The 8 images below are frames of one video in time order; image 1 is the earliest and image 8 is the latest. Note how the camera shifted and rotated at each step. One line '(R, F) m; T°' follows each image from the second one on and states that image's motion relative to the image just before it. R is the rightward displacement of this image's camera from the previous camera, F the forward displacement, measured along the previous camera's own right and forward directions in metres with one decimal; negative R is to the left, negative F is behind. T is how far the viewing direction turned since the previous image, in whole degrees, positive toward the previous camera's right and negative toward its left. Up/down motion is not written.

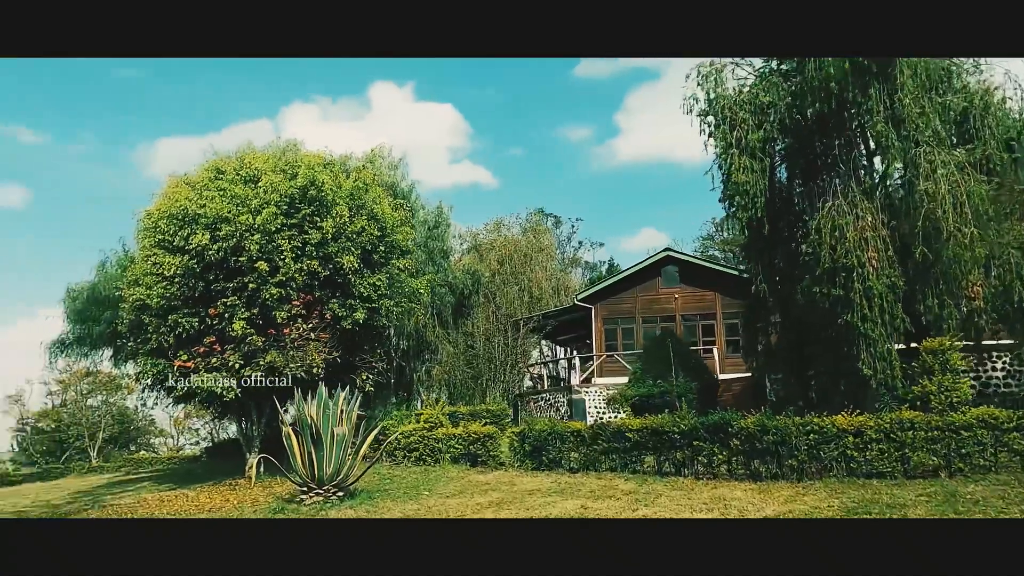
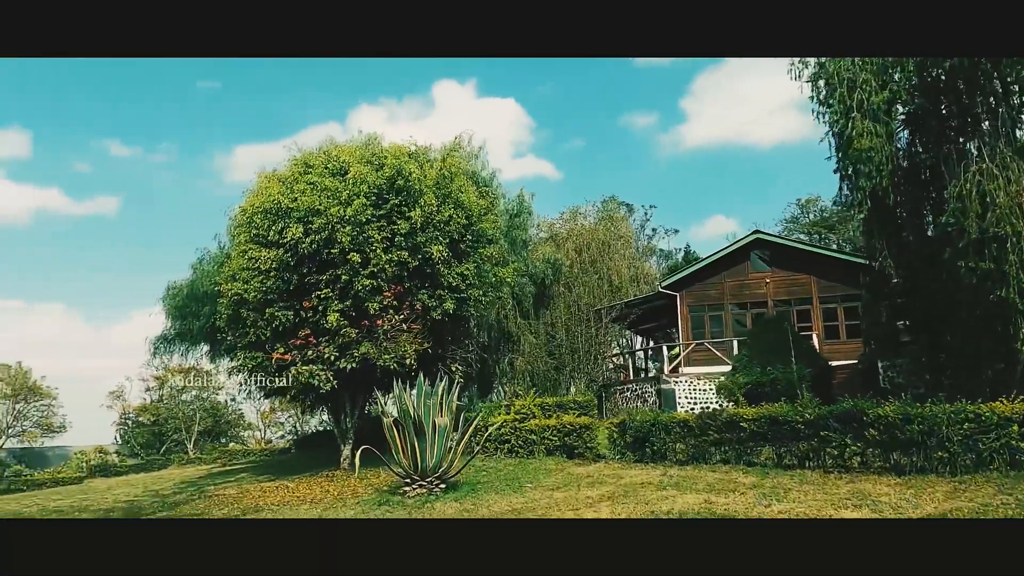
(-0.3, +0.2) m; -6°
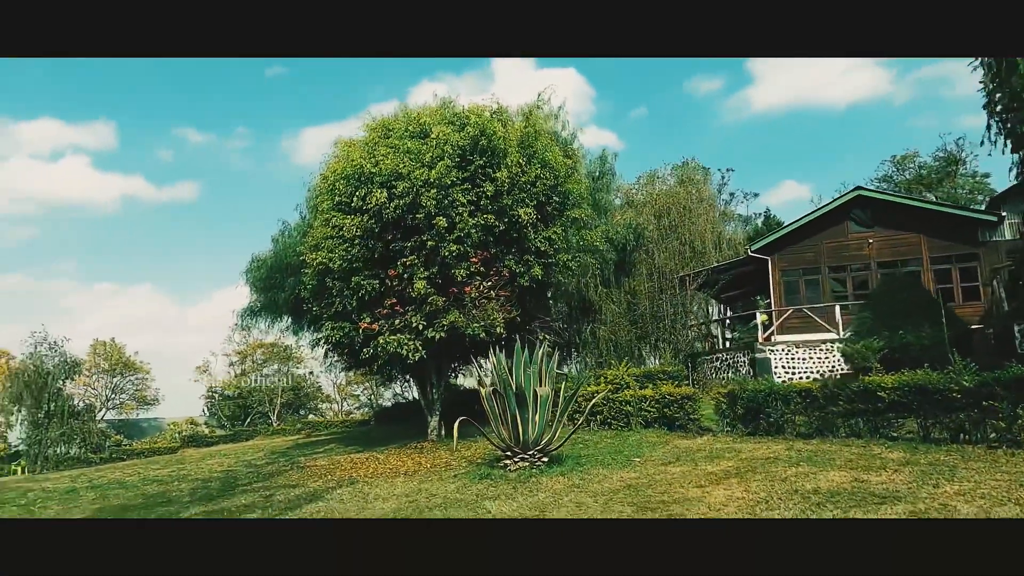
(-0.3, +0.4) m; -5°
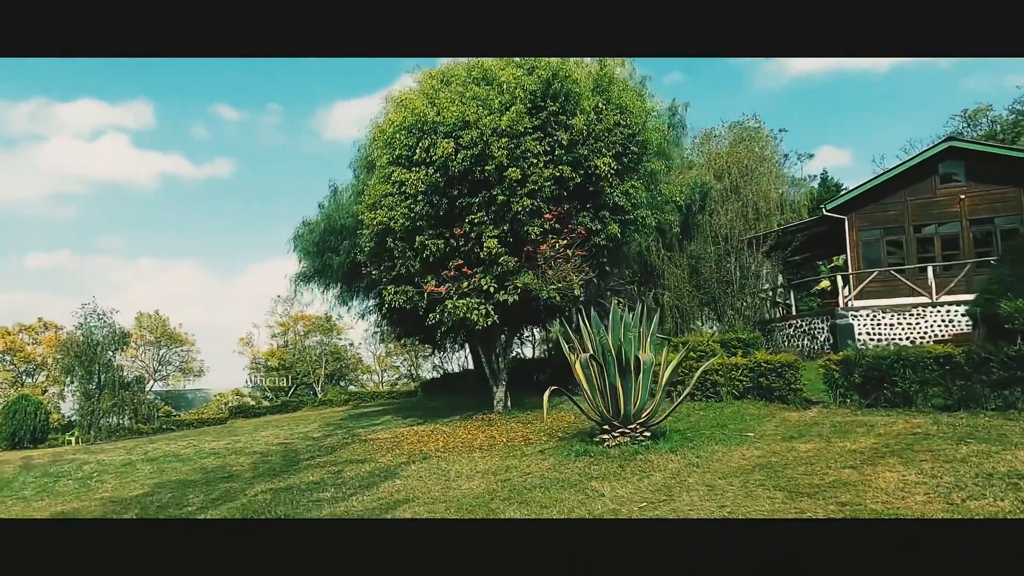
(-0.4, +0.6) m; -3°
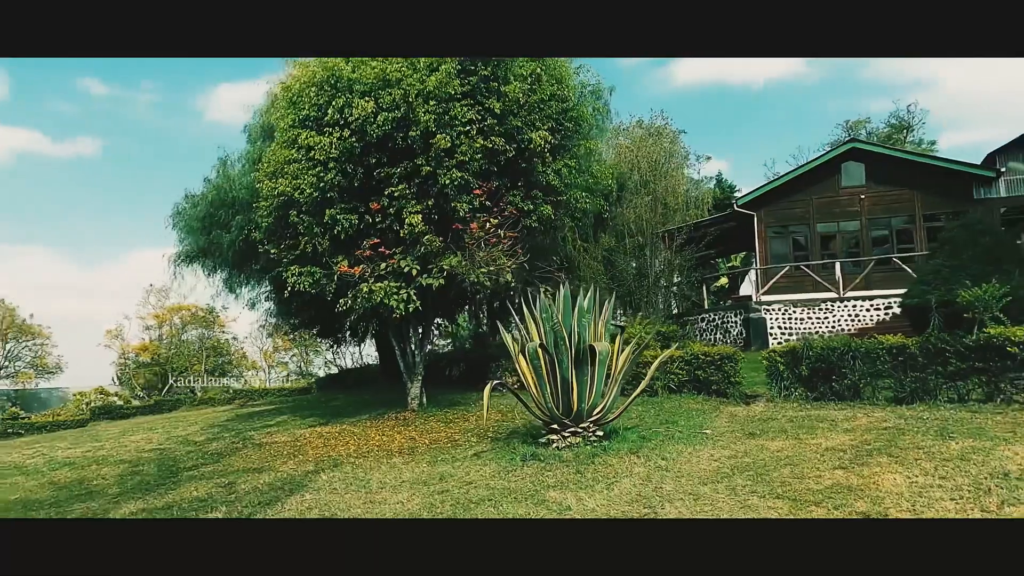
(-0.2, +0.6) m; +9°
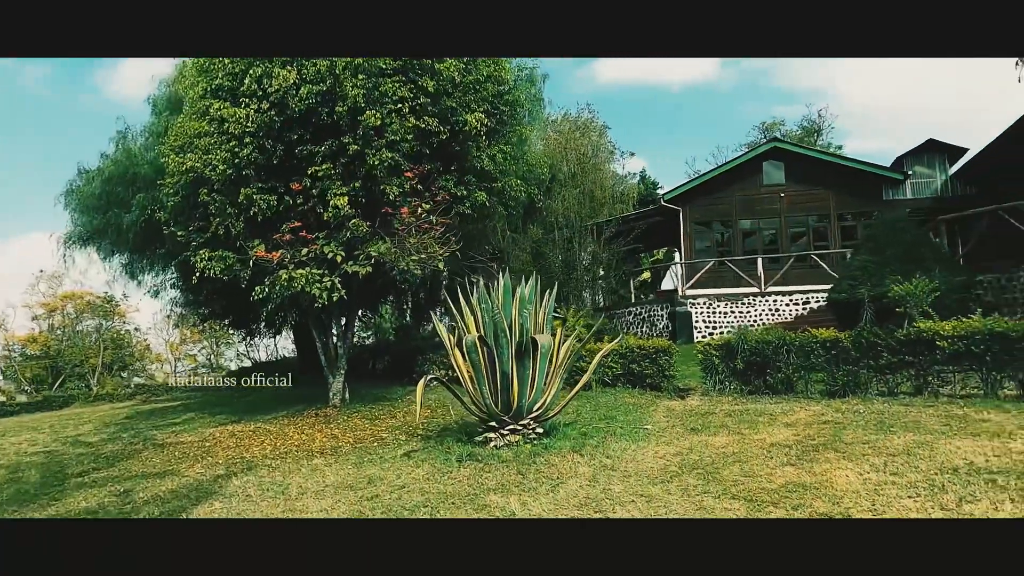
(-0.1, +0.2) m; +7°
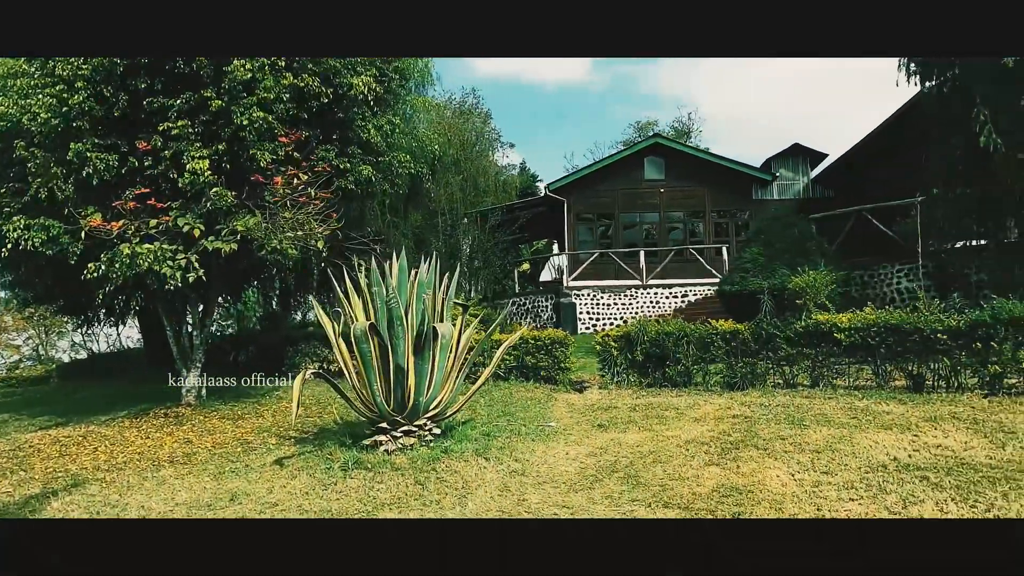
(-0.1, +0.4) m; +11°
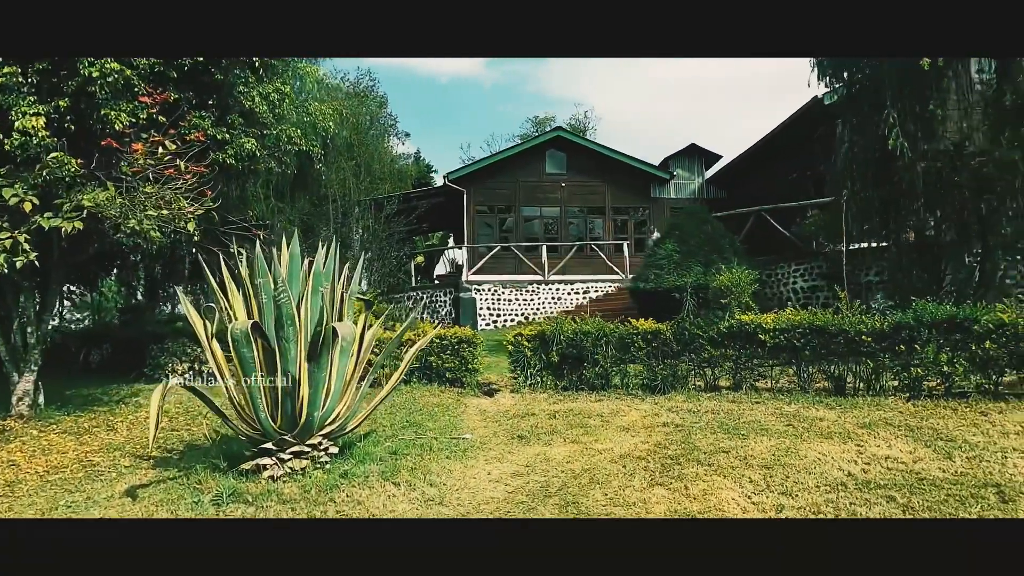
(-0.1, +0.4) m; +9°
